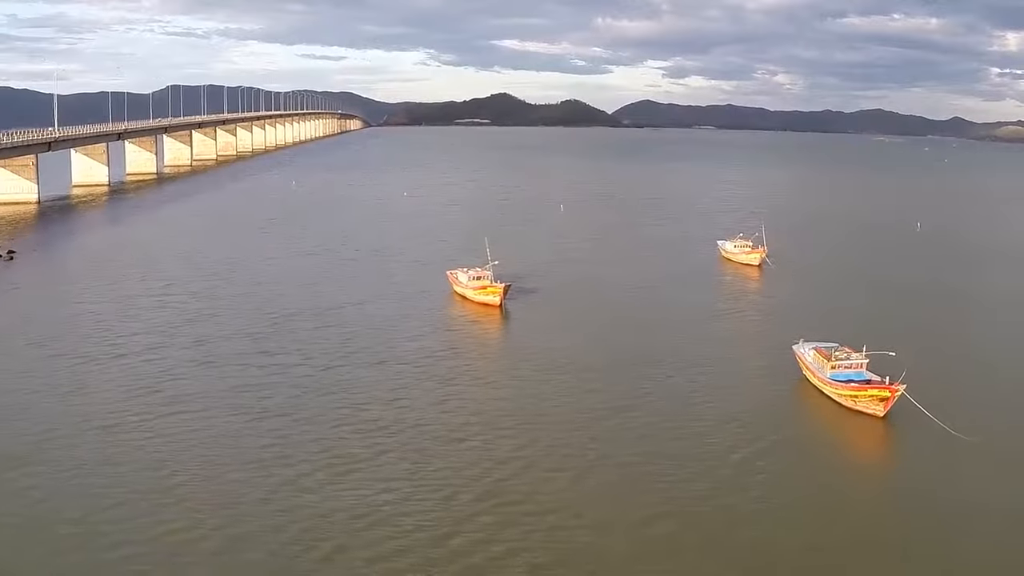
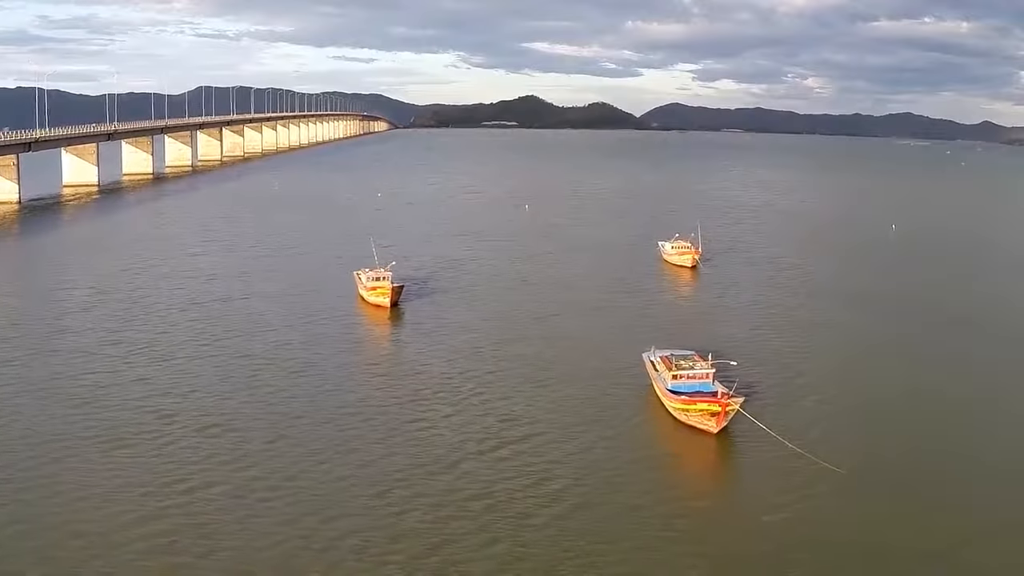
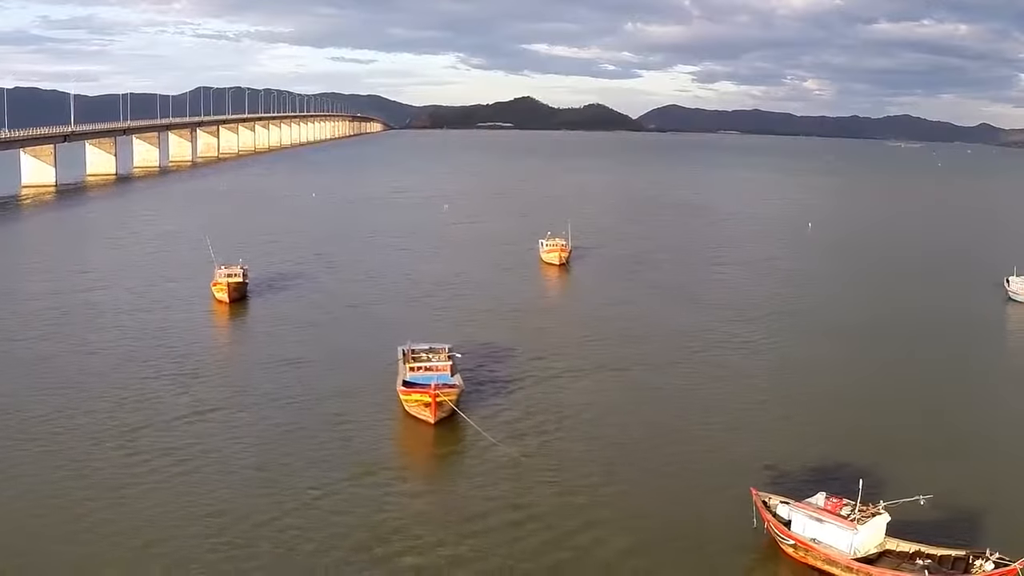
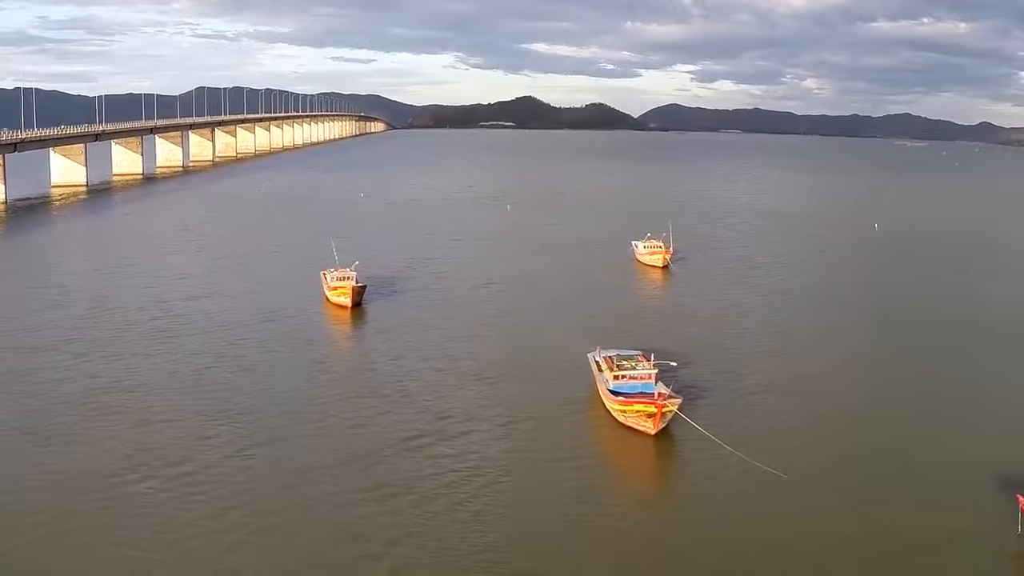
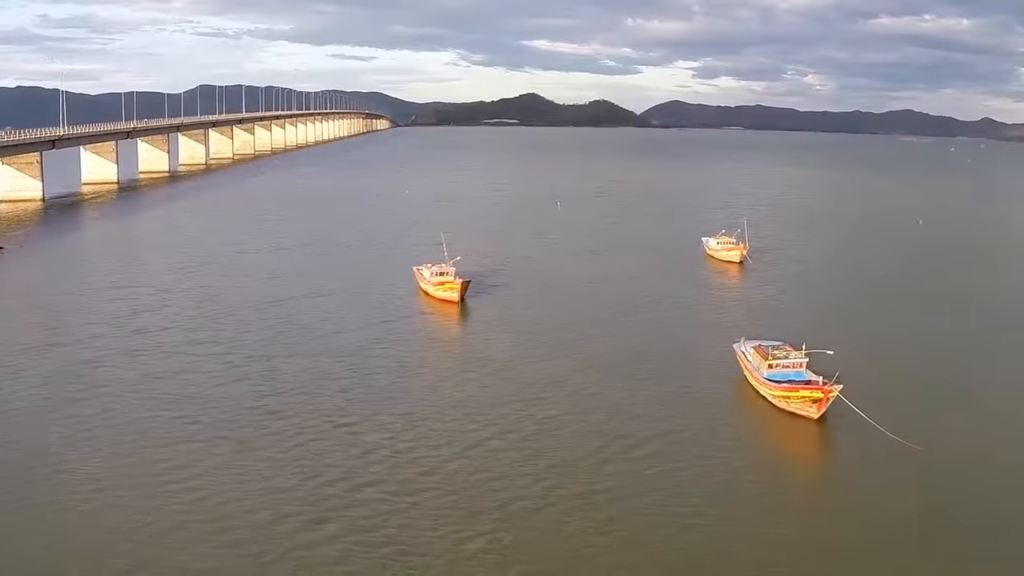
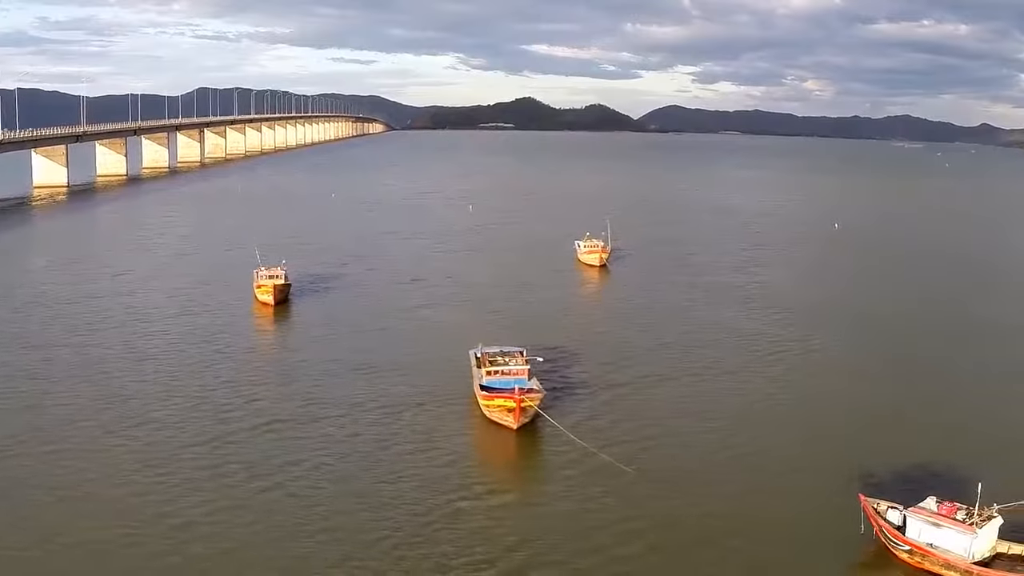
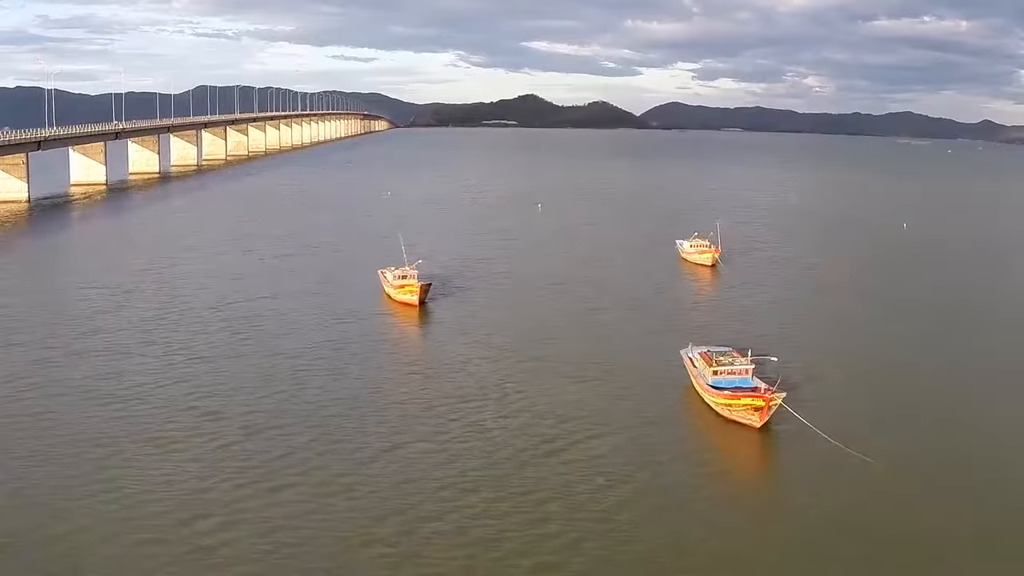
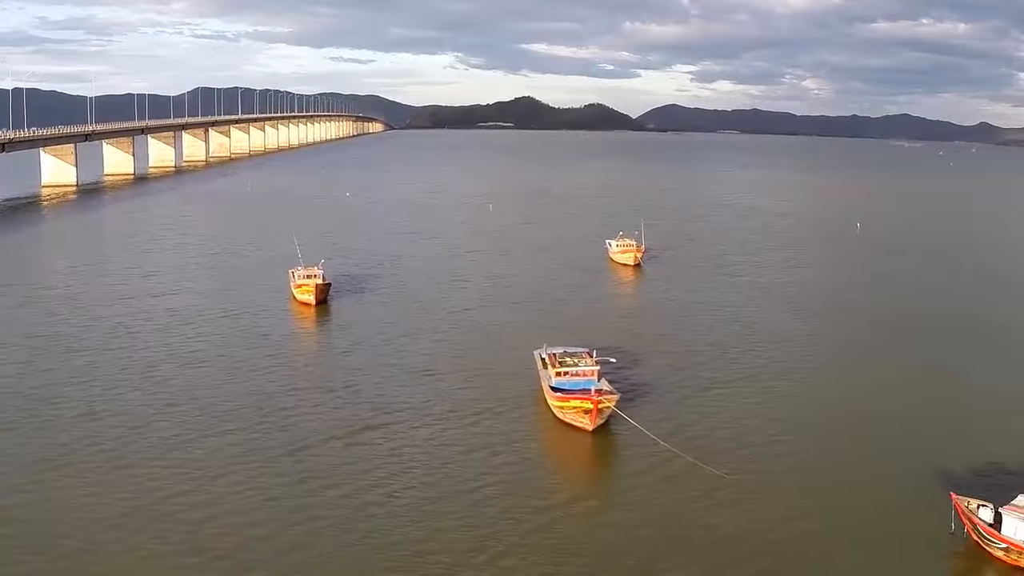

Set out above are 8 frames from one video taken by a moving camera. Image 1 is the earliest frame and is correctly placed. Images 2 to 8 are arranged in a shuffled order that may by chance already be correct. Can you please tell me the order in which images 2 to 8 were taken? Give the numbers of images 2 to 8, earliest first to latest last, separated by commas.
5, 7, 2, 4, 8, 6, 3
